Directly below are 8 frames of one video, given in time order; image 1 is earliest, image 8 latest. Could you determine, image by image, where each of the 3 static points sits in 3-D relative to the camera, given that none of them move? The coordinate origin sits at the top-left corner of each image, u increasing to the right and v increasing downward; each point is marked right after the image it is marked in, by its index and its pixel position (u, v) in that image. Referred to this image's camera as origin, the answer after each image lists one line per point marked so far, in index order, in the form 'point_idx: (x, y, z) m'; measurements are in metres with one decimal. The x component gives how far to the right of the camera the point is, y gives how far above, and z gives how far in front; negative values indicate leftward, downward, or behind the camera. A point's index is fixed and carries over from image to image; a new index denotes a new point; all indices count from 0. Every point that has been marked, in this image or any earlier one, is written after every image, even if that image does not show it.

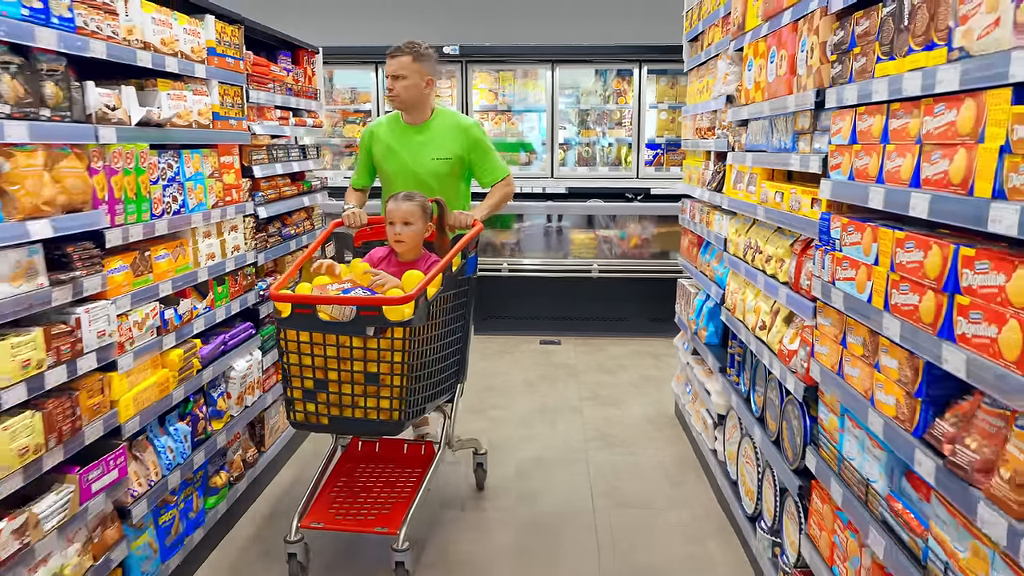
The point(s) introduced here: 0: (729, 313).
0: (+1.2, -0.1, +4.2) m
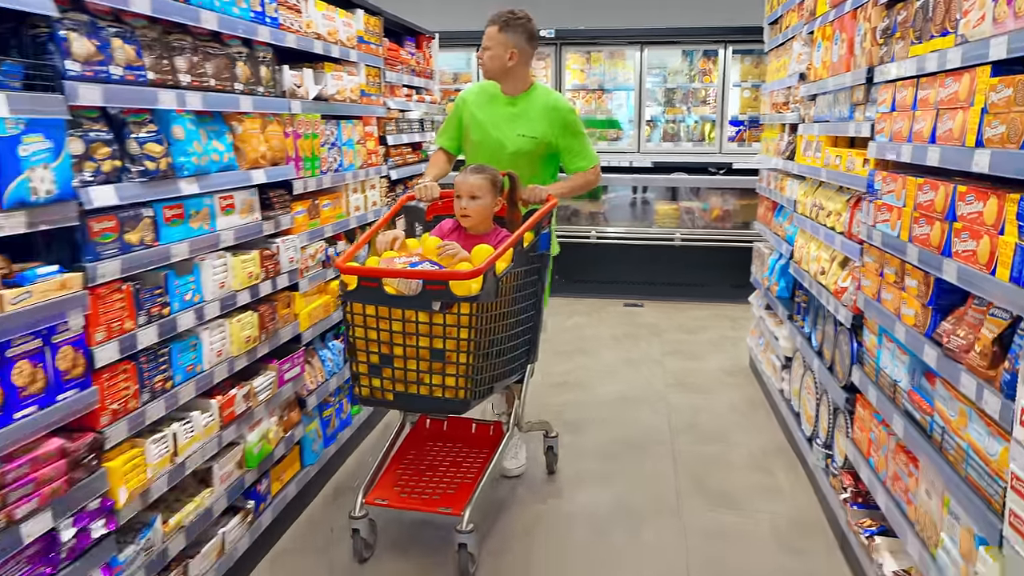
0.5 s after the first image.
0: (+1.8, +0.1, +4.8) m
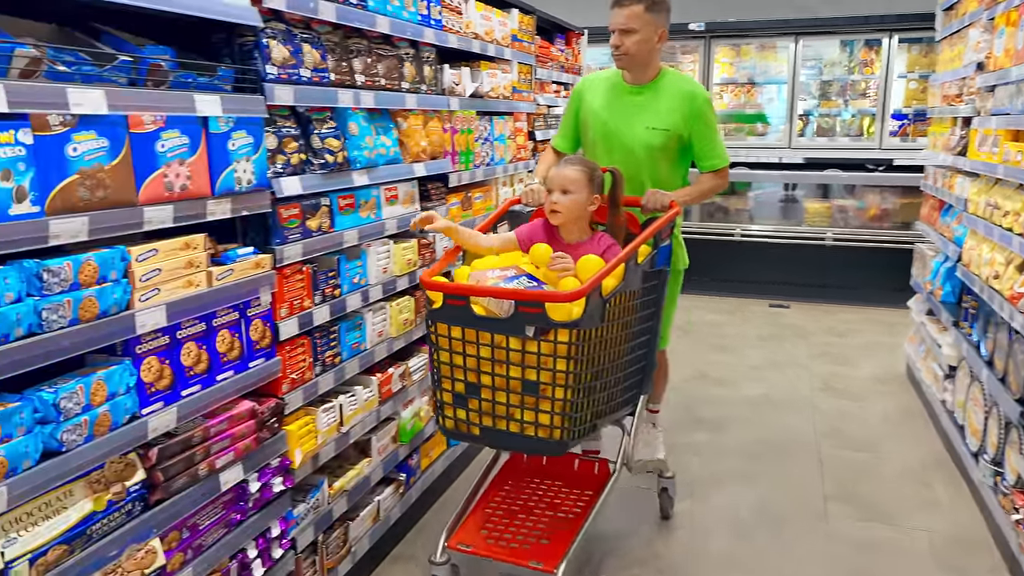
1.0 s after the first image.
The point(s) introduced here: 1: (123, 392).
0: (+2.7, +0.1, +4.5) m
1: (-1.1, -0.3, +2.1) m
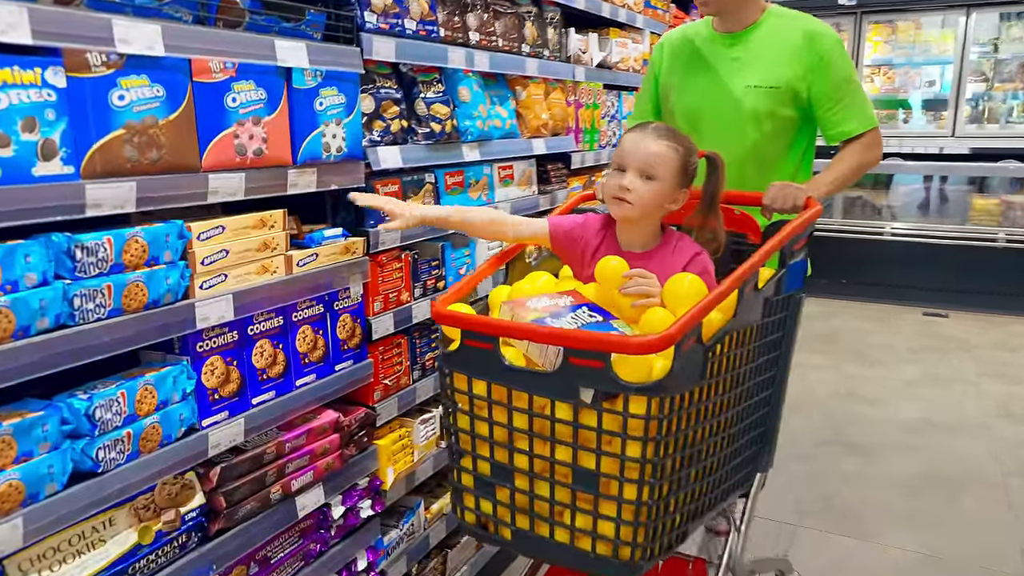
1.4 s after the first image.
0: (+3.3, +0.1, +3.6) m
1: (-0.8, -0.3, +1.7) m
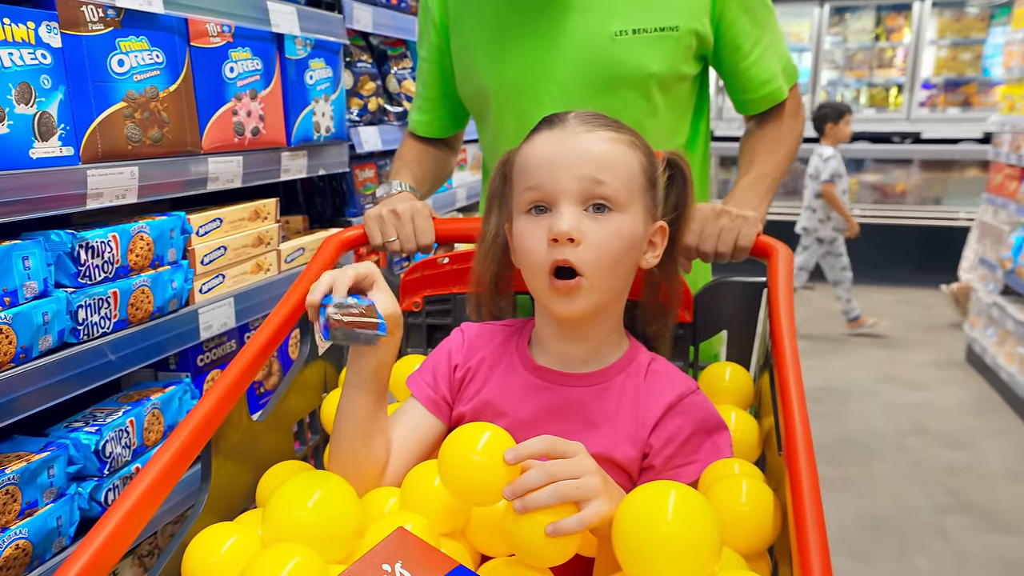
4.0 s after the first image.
0: (+3.0, +0.2, +4.0) m
1: (-0.6, -0.3, +1.5) m
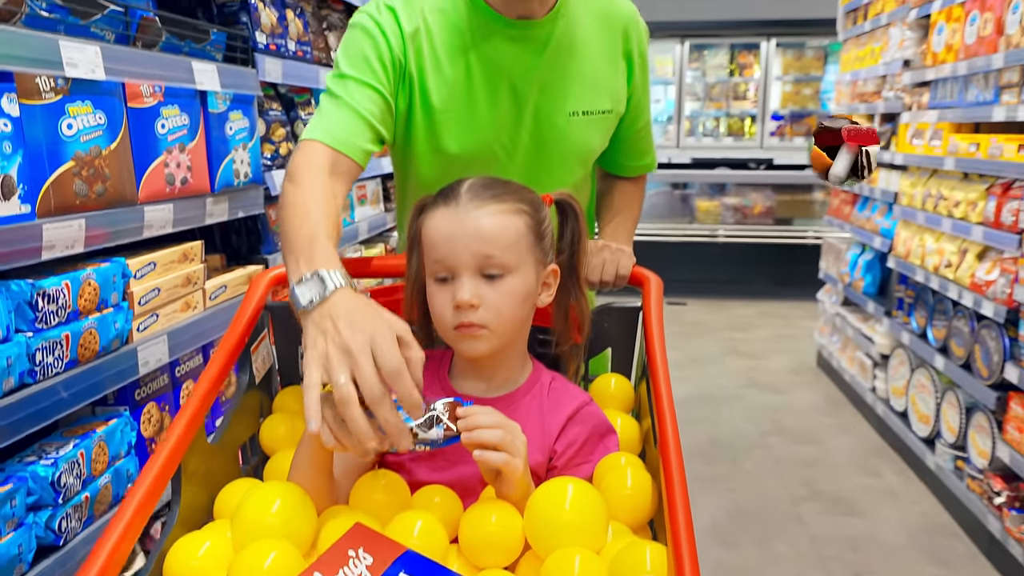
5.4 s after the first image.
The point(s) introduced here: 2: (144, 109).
0: (+2.4, +0.2, +4.7) m
1: (-0.8, -0.3, +1.6) m
2: (-0.8, +0.4, +1.6) m
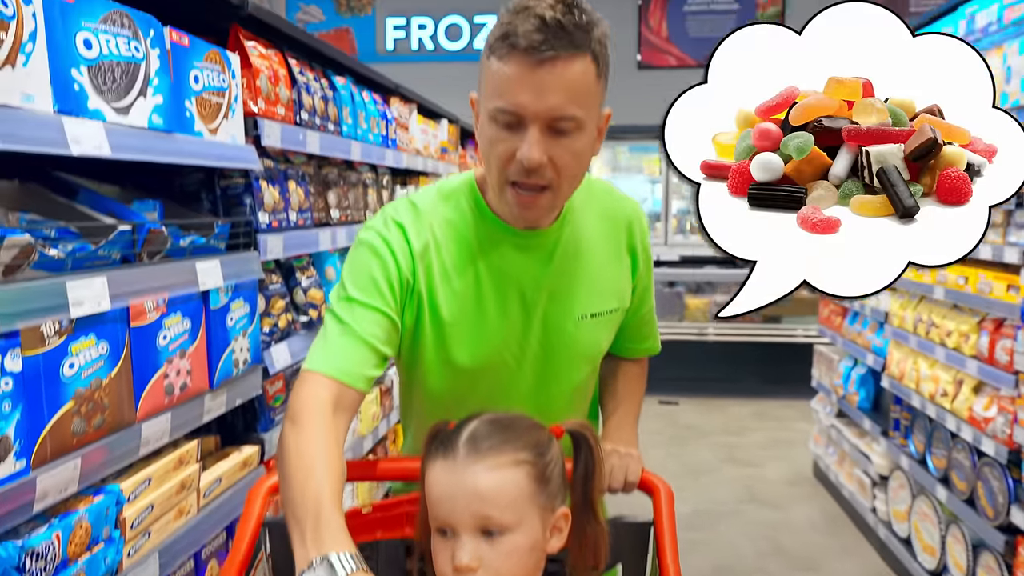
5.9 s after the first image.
0: (+2.3, -0.6, +4.7) m
1: (-0.8, -0.8, +1.5) m
2: (-0.8, -0.1, +1.6) m
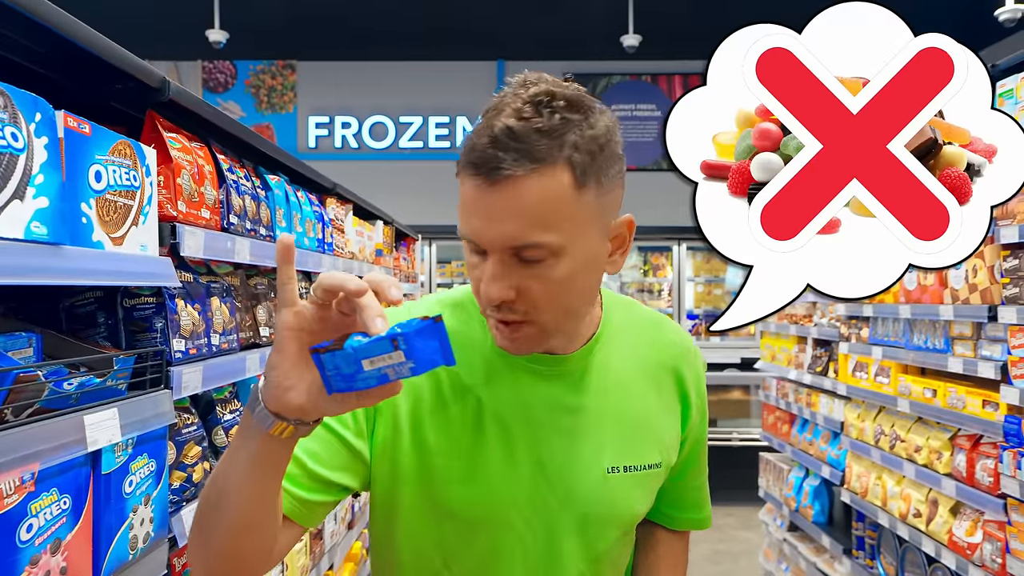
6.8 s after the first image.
0: (+2.0, -1.2, +4.5) m
1: (-0.8, -1.0, +0.9) m
2: (-0.7, -0.3, +1.1) m
